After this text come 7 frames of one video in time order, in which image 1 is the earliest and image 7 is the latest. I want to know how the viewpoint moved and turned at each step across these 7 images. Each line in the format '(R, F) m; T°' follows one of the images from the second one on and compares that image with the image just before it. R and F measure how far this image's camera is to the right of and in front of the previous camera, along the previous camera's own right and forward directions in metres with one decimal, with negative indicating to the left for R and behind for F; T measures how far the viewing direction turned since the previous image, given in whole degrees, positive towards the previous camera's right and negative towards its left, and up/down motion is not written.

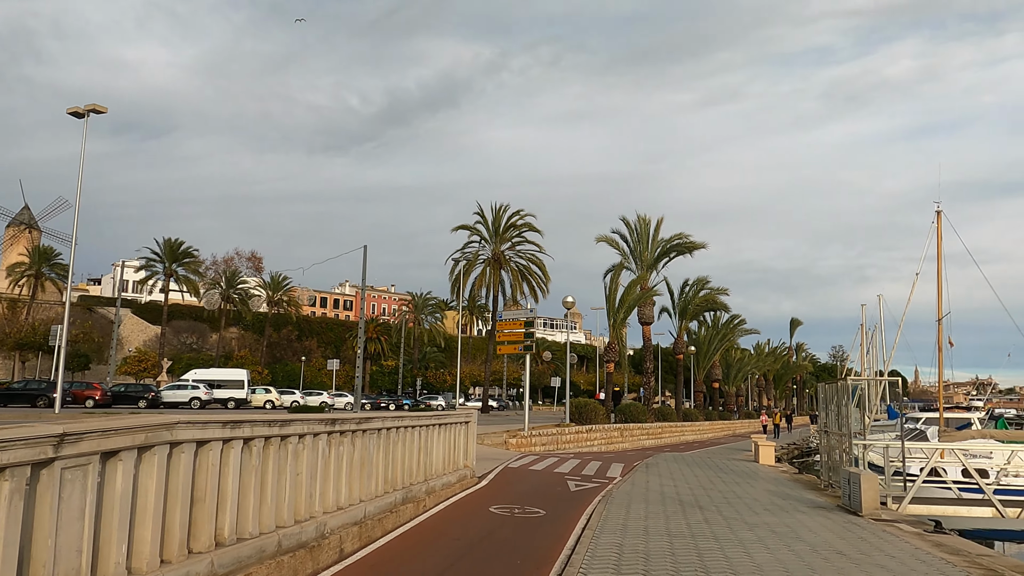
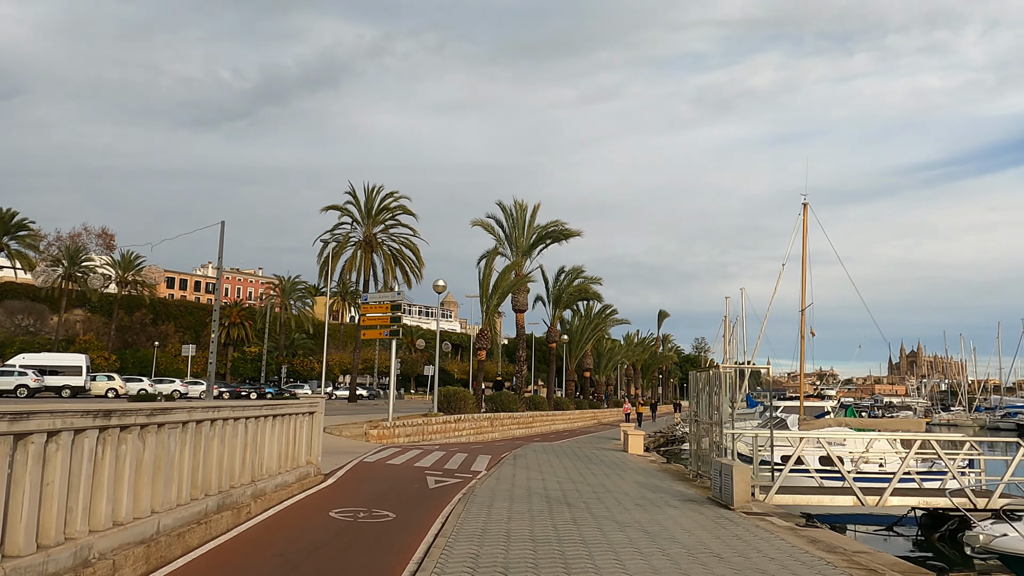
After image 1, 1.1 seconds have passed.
(+0.3, +1.4) m; +9°
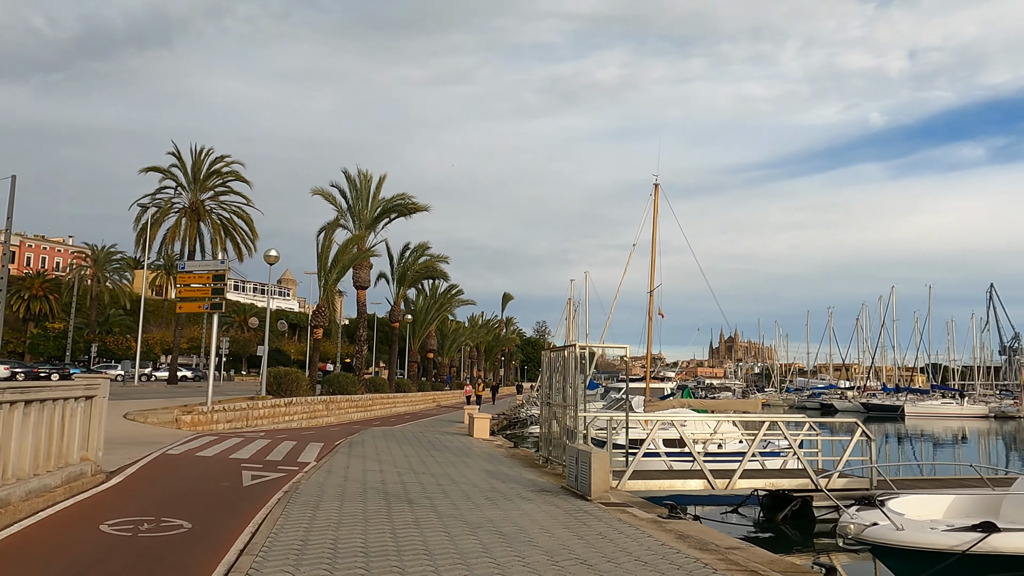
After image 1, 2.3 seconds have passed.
(+0.1, +1.6) m; +12°
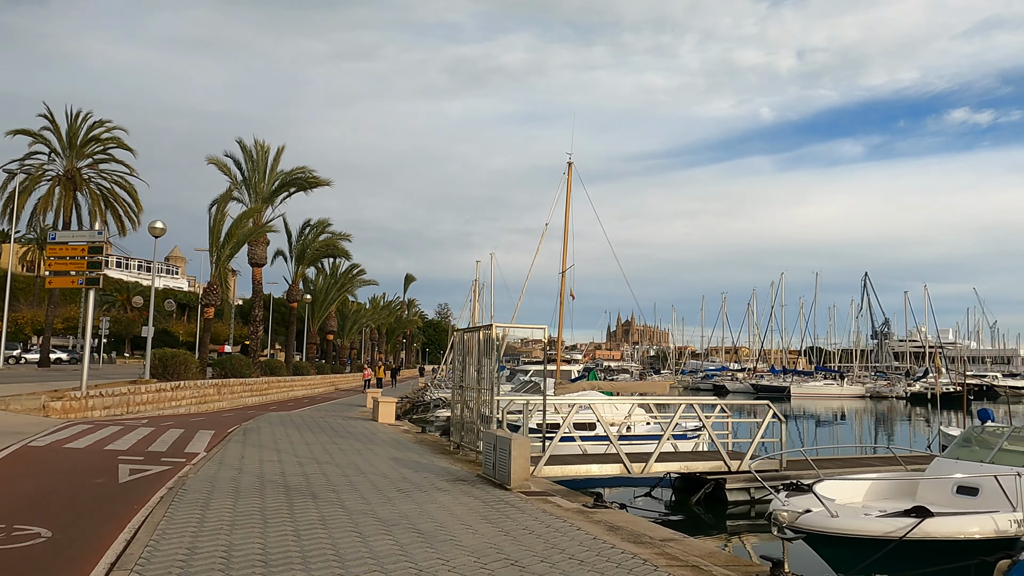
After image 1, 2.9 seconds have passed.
(-0.2, +0.8) m; +7°
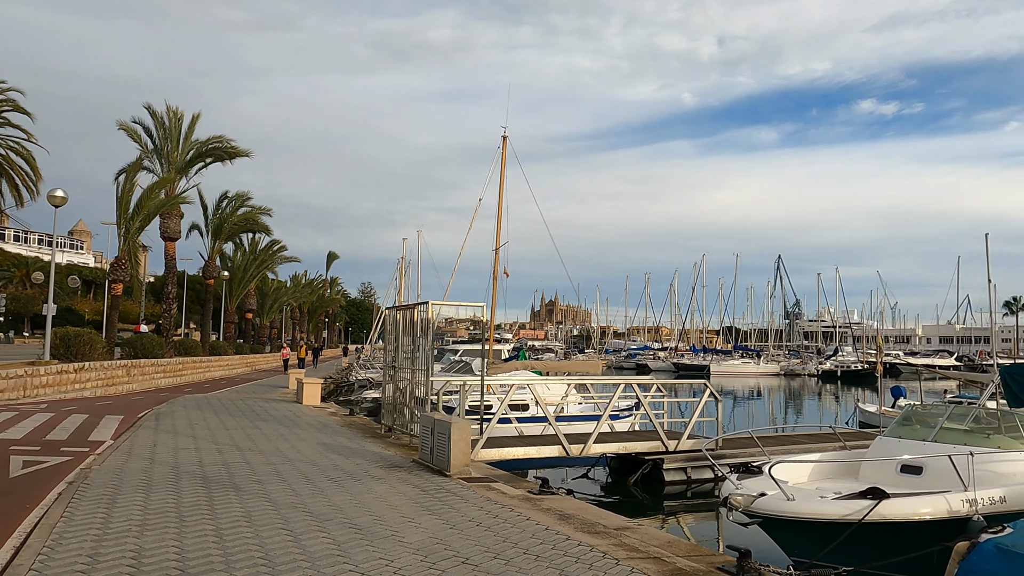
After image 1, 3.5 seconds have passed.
(-0.2, +0.6) m; +6°
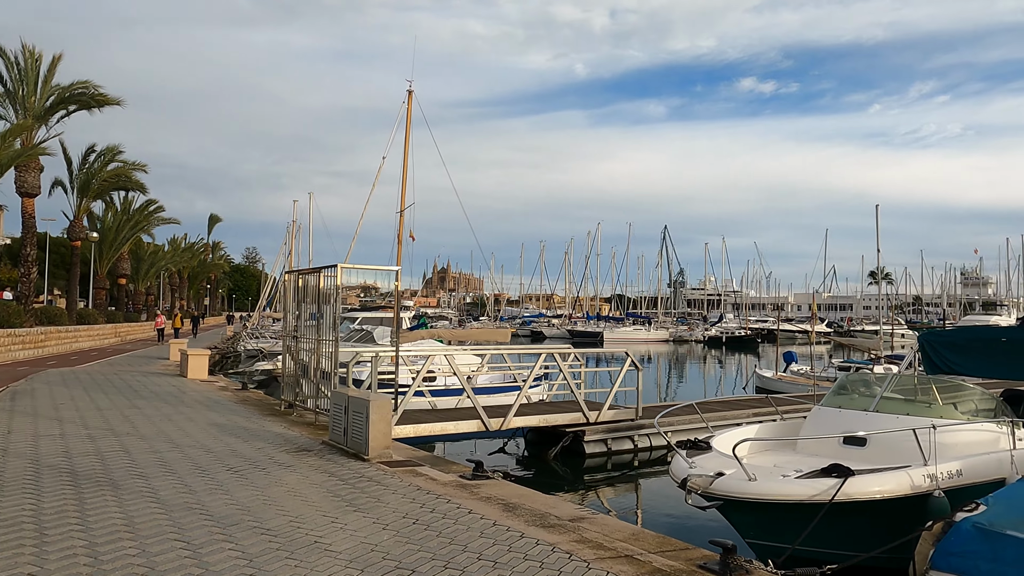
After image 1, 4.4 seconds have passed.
(-0.4, +1.1) m; +8°
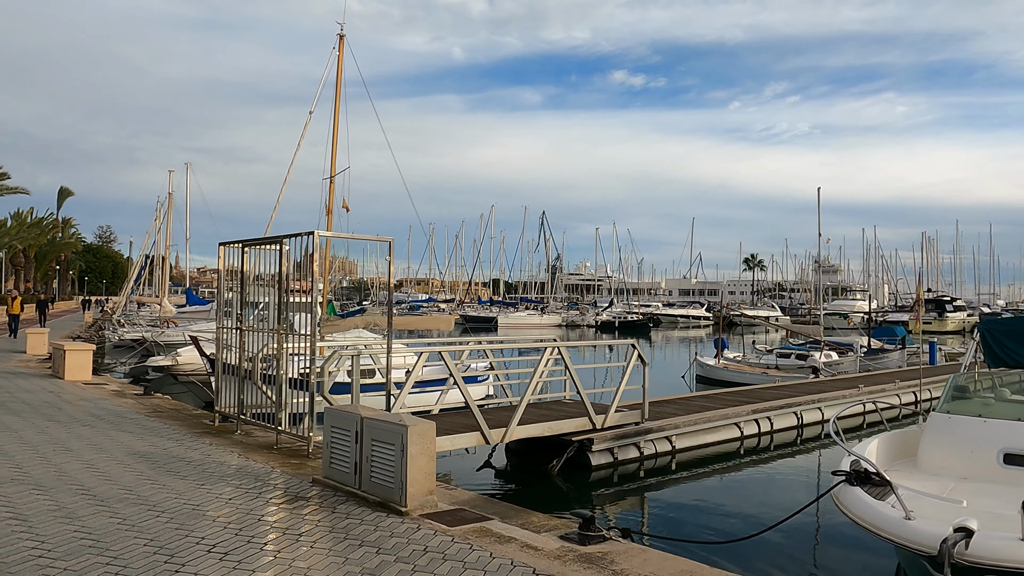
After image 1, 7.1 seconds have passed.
(-1.9, +2.9) m; +9°
